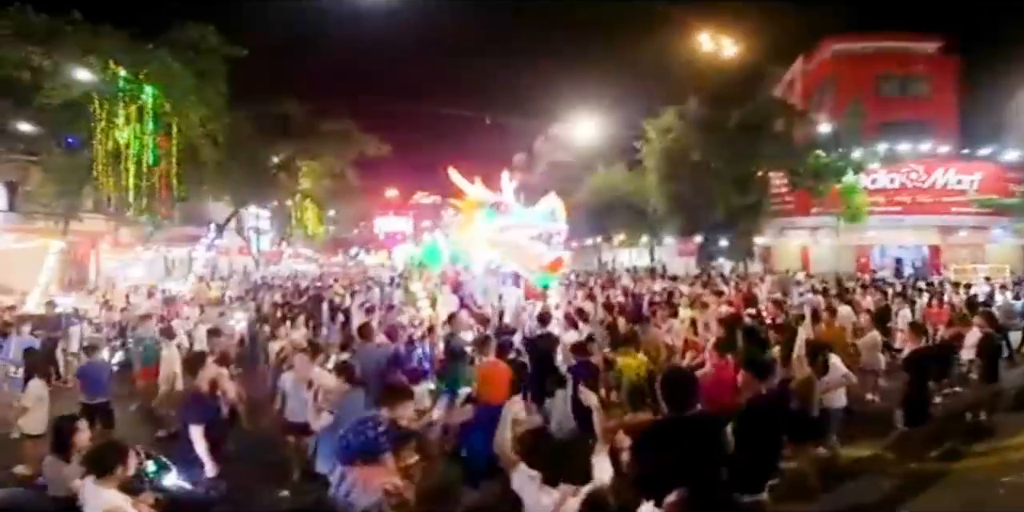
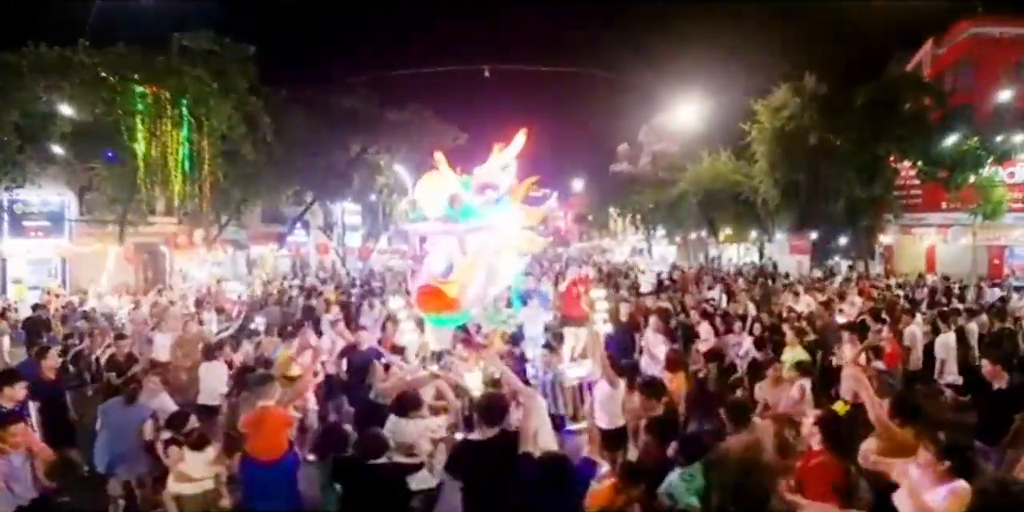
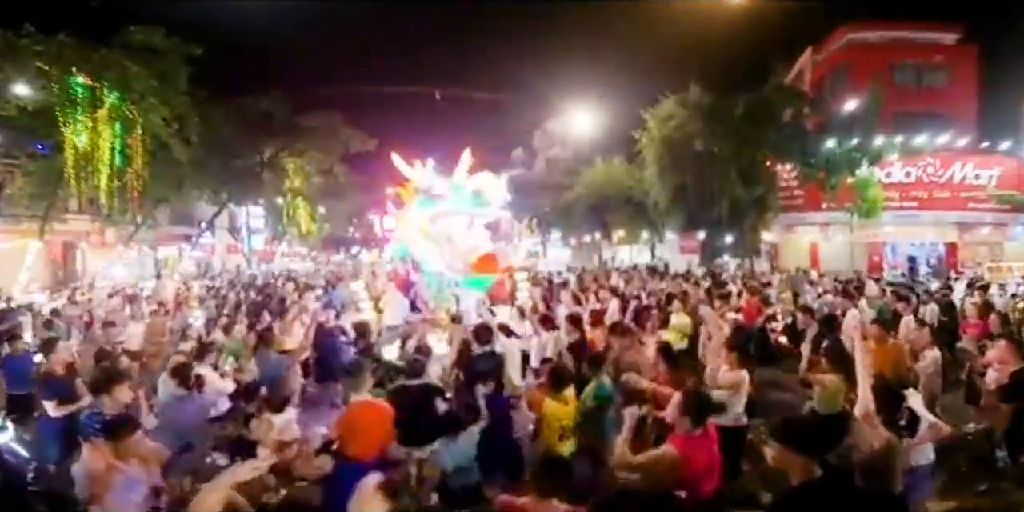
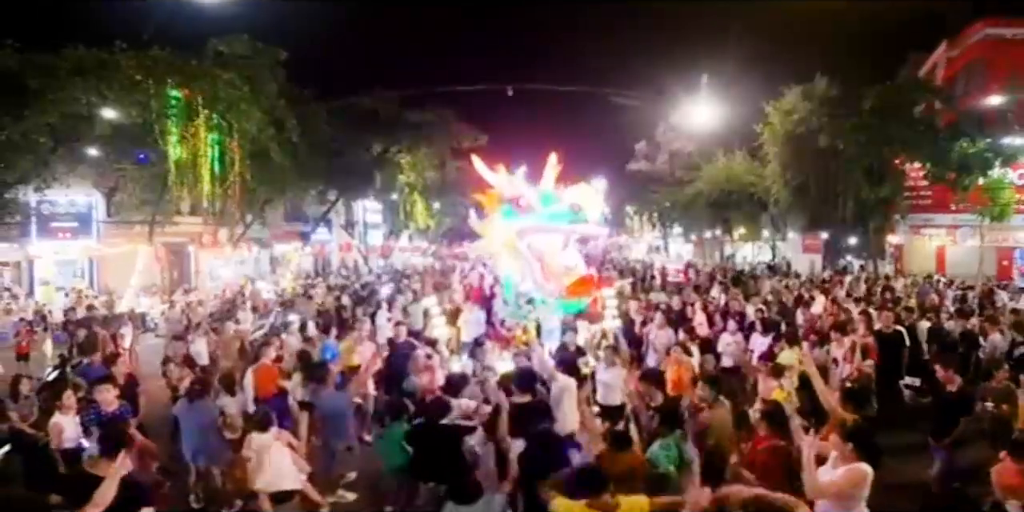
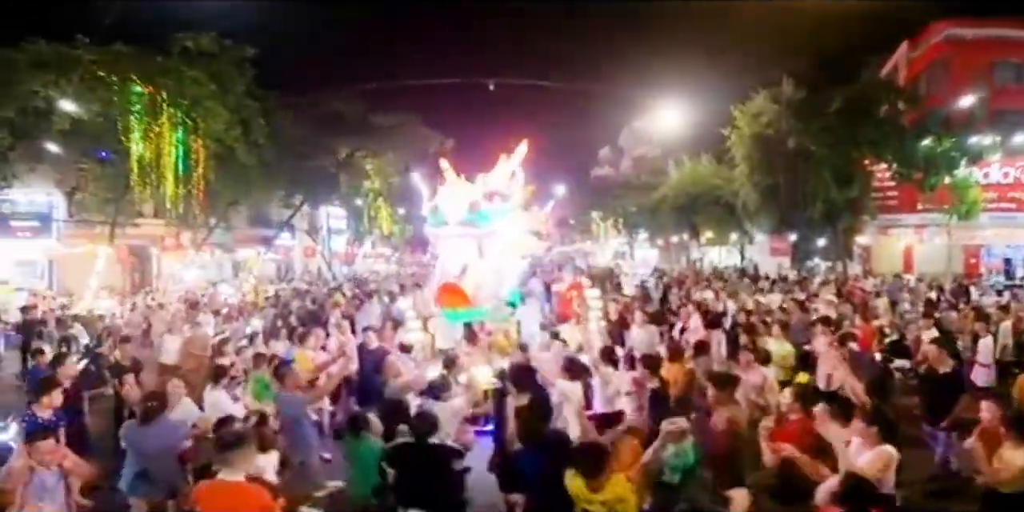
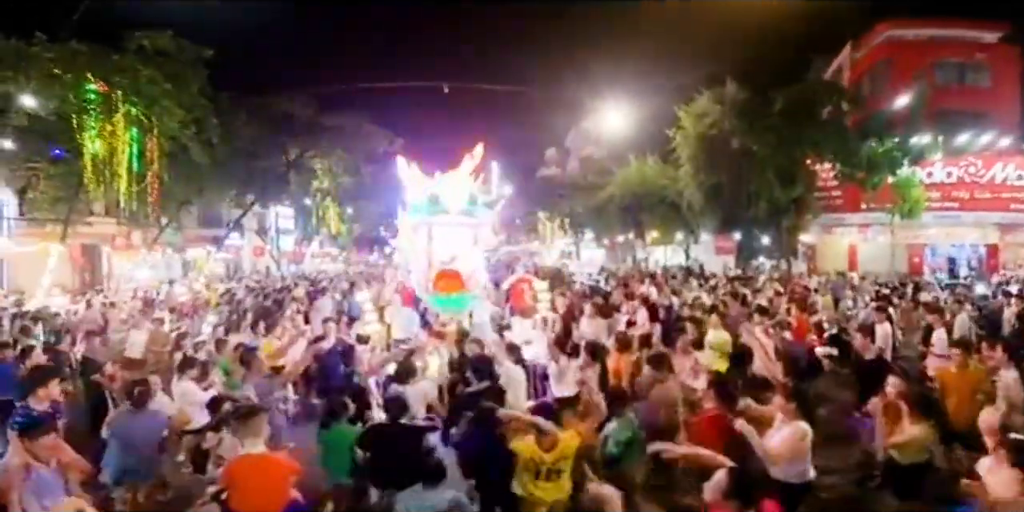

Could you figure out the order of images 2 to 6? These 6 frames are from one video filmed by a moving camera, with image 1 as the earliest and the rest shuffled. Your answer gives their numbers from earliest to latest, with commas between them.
3, 6, 5, 2, 4
